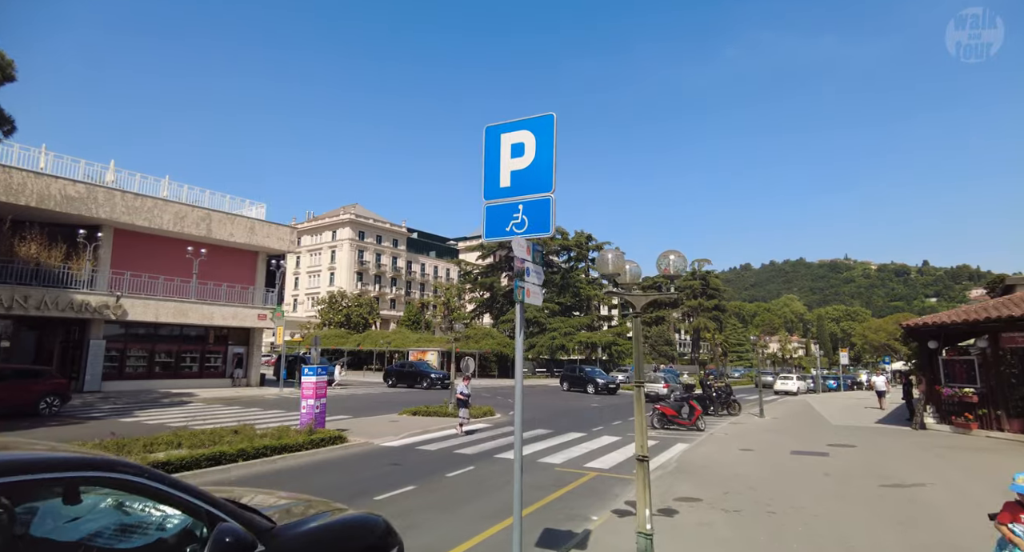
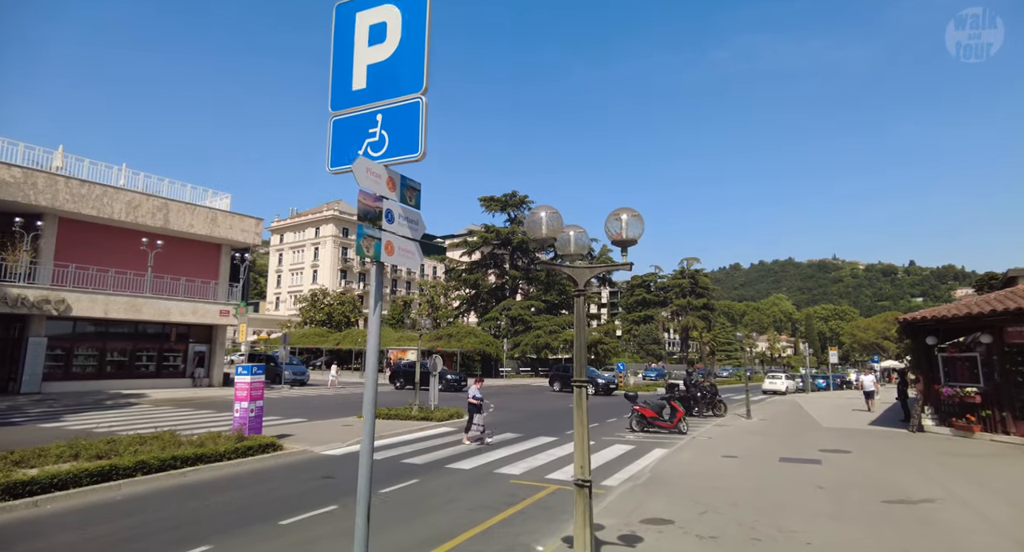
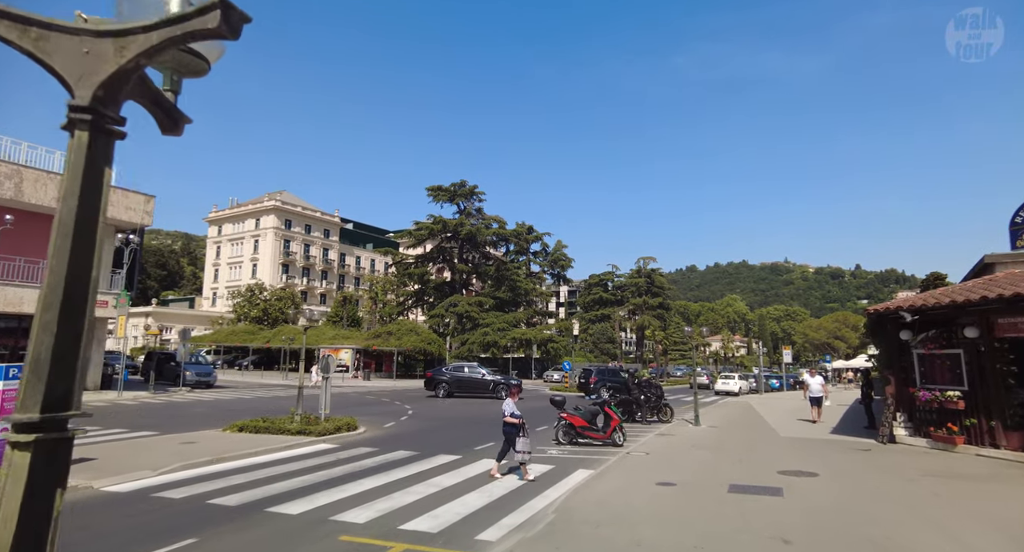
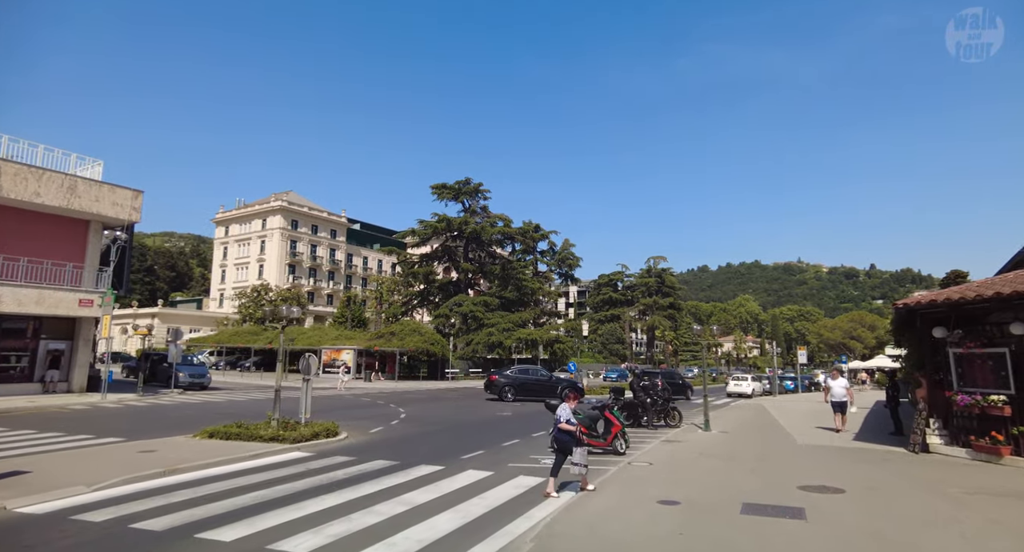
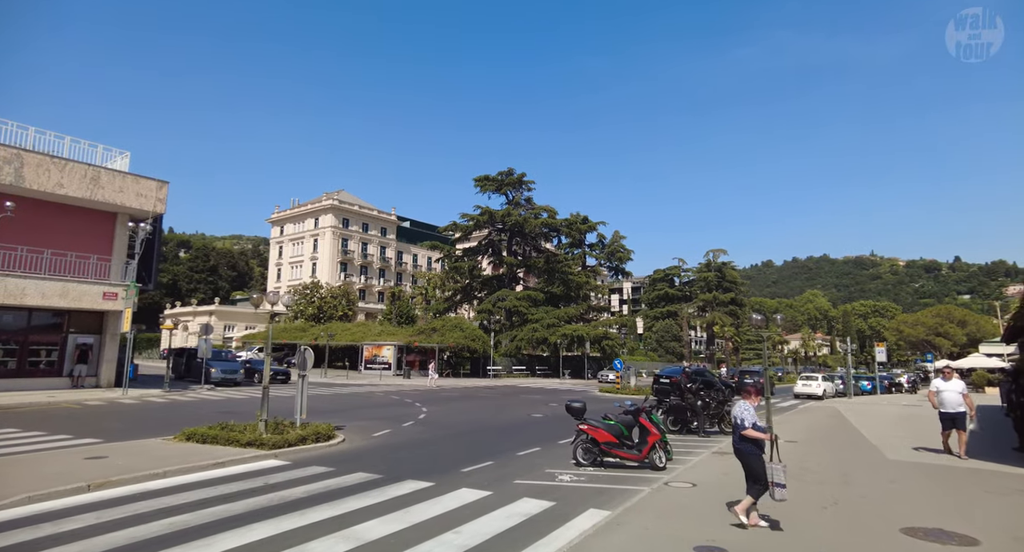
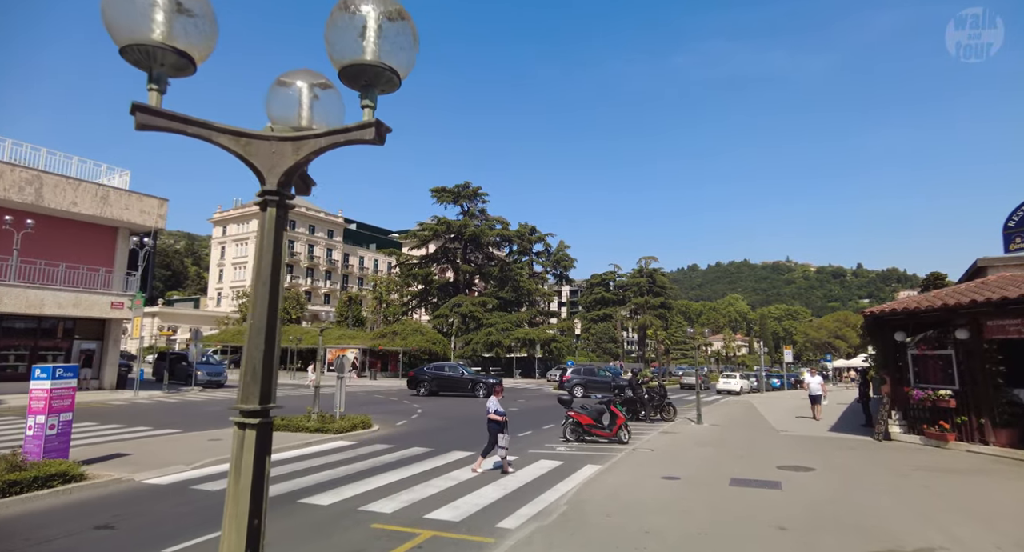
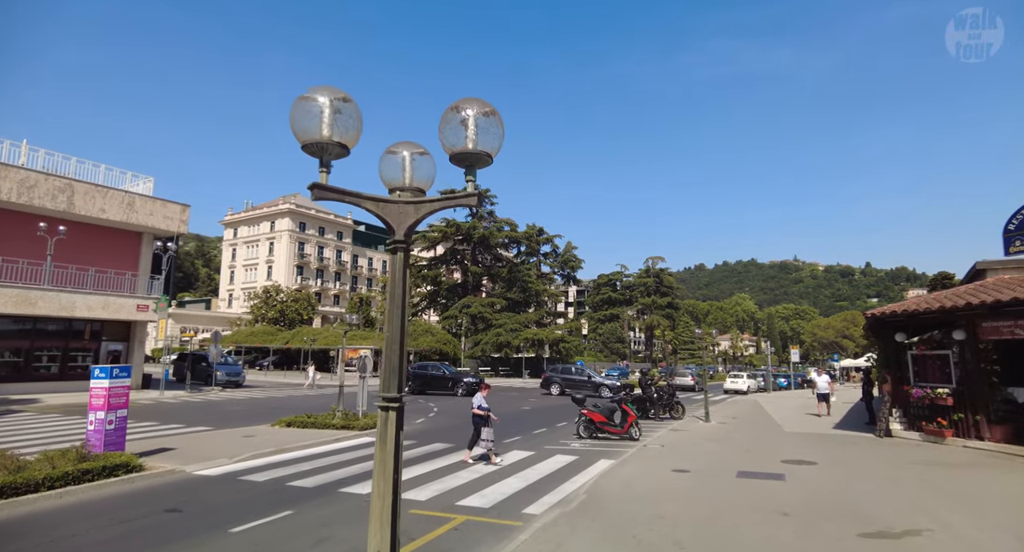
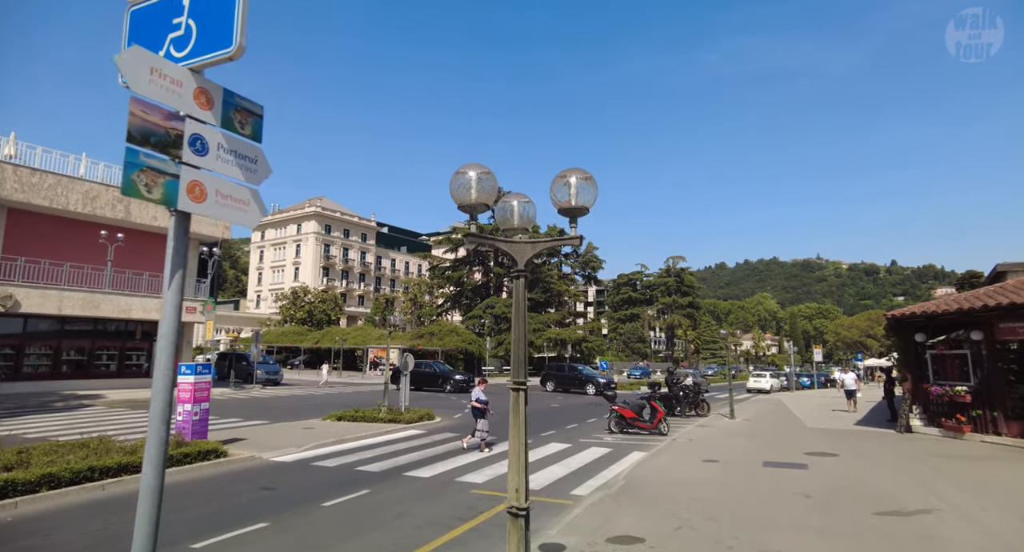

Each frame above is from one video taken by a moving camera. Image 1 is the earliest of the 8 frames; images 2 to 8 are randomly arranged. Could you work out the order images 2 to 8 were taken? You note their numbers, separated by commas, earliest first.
2, 8, 7, 6, 3, 4, 5
